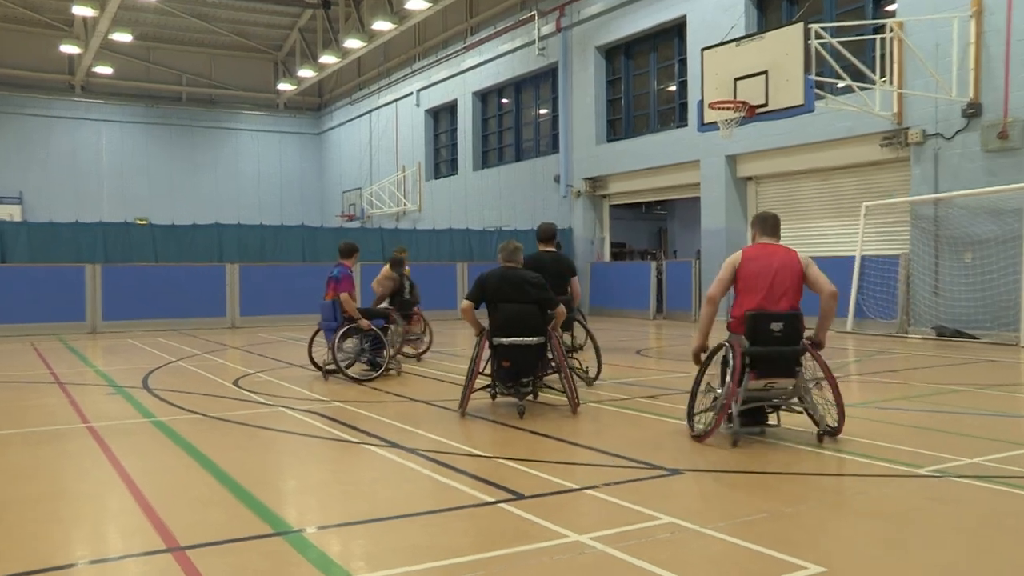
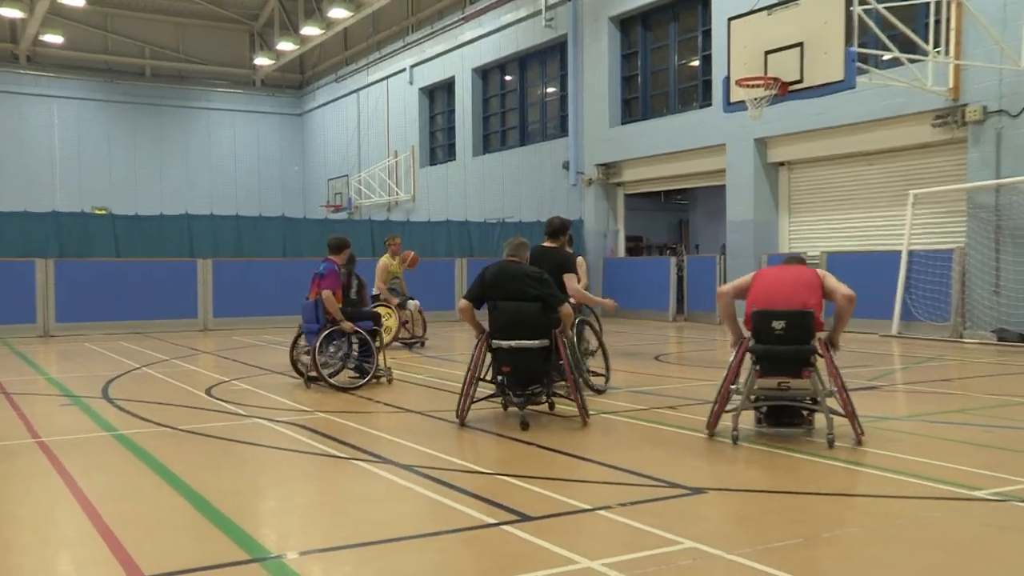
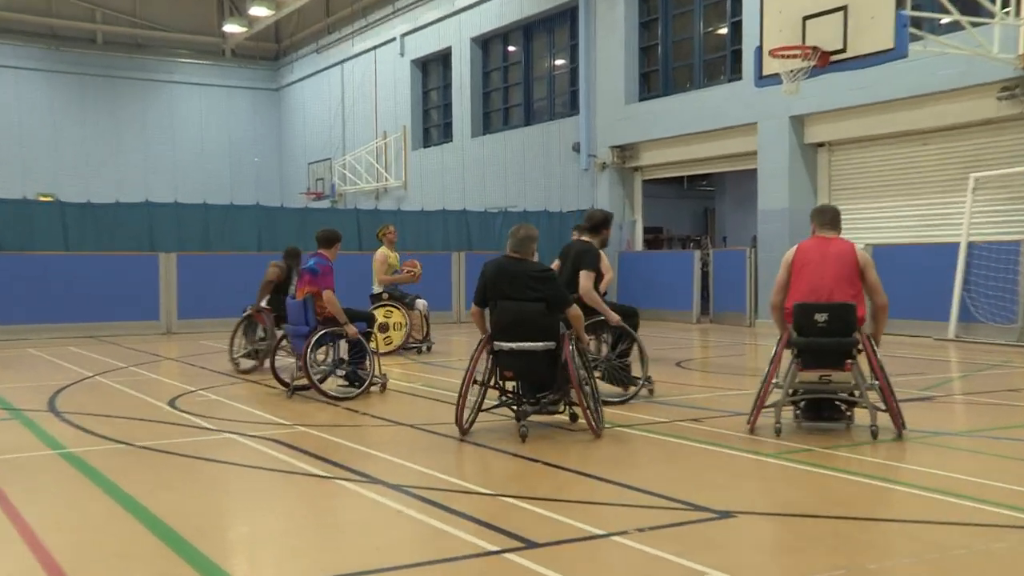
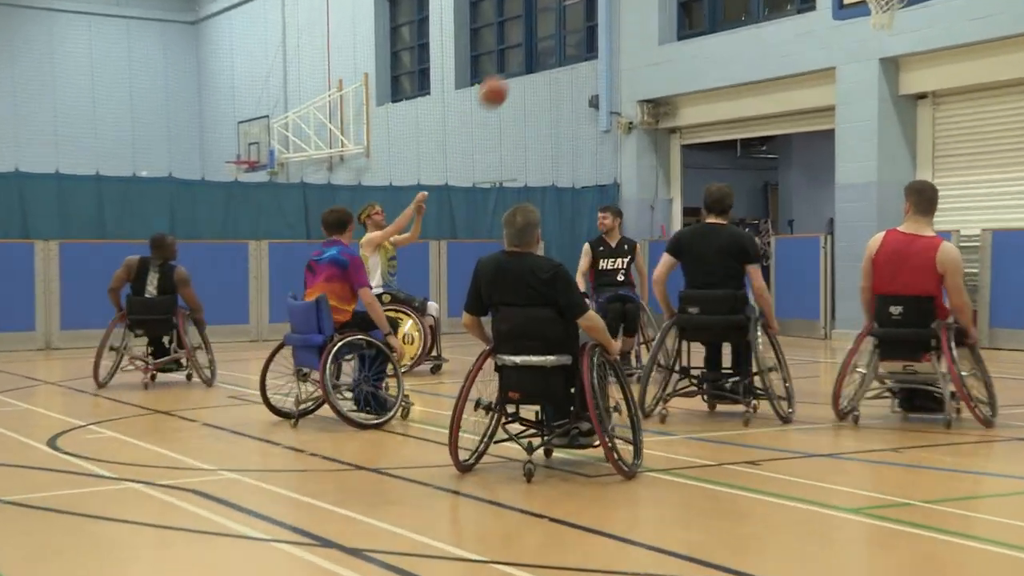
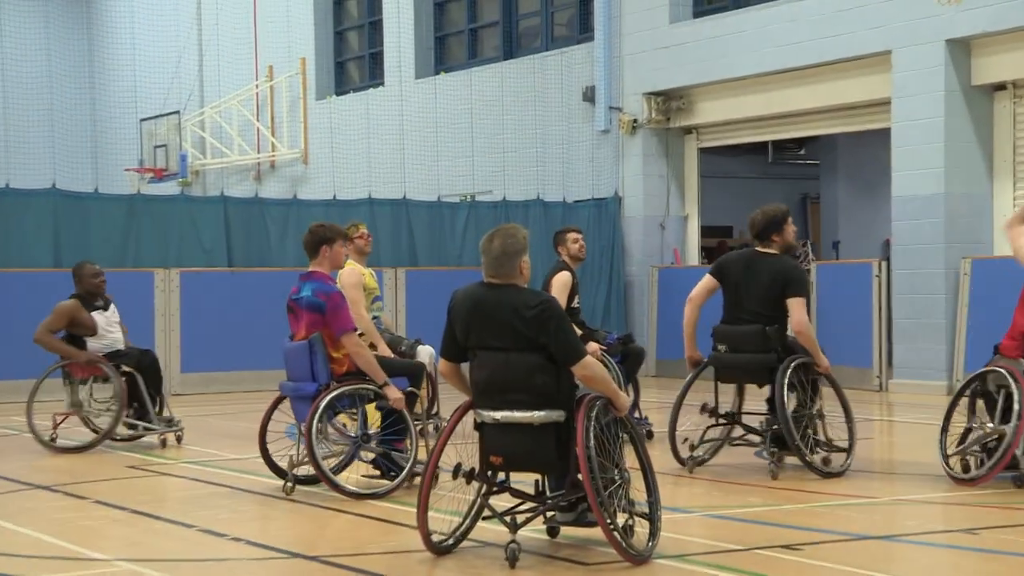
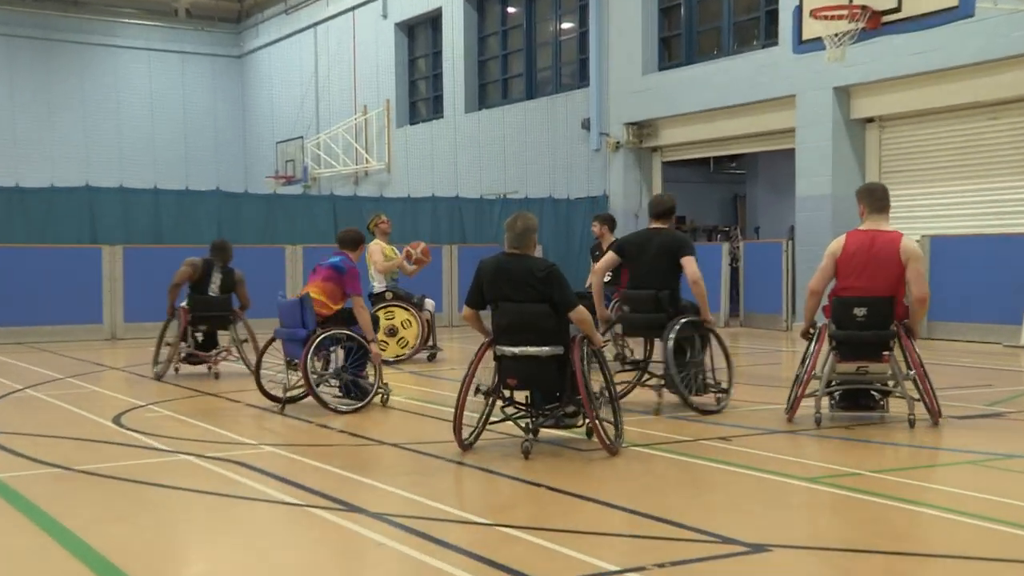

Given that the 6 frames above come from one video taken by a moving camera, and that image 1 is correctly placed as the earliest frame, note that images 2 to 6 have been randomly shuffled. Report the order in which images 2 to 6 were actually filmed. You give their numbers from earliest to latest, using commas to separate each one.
2, 3, 6, 4, 5
